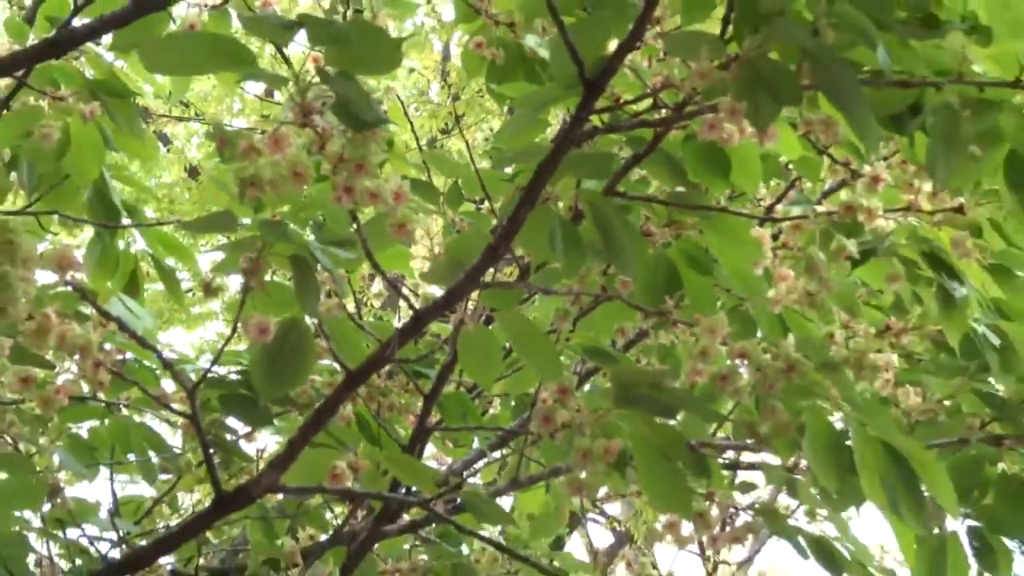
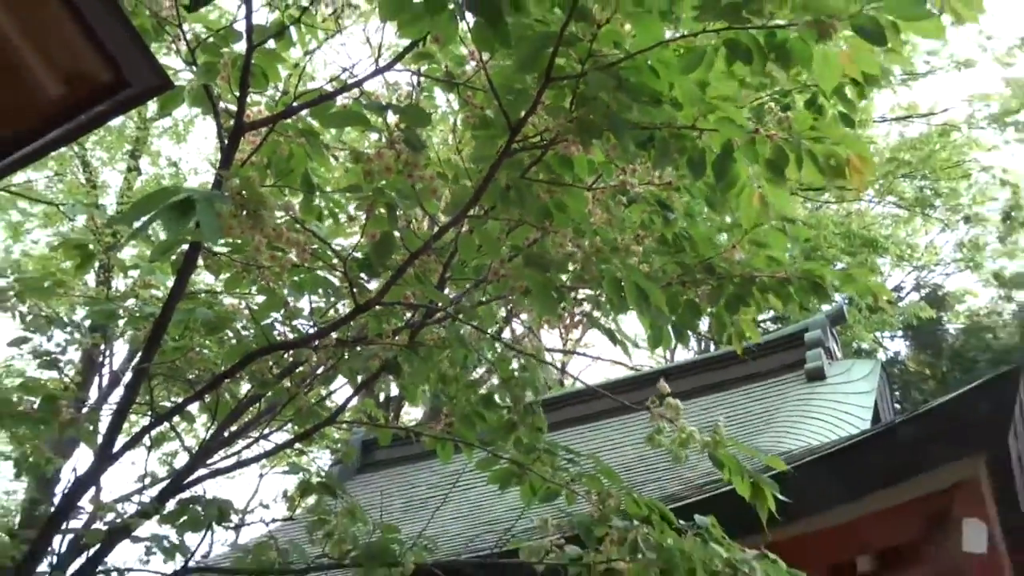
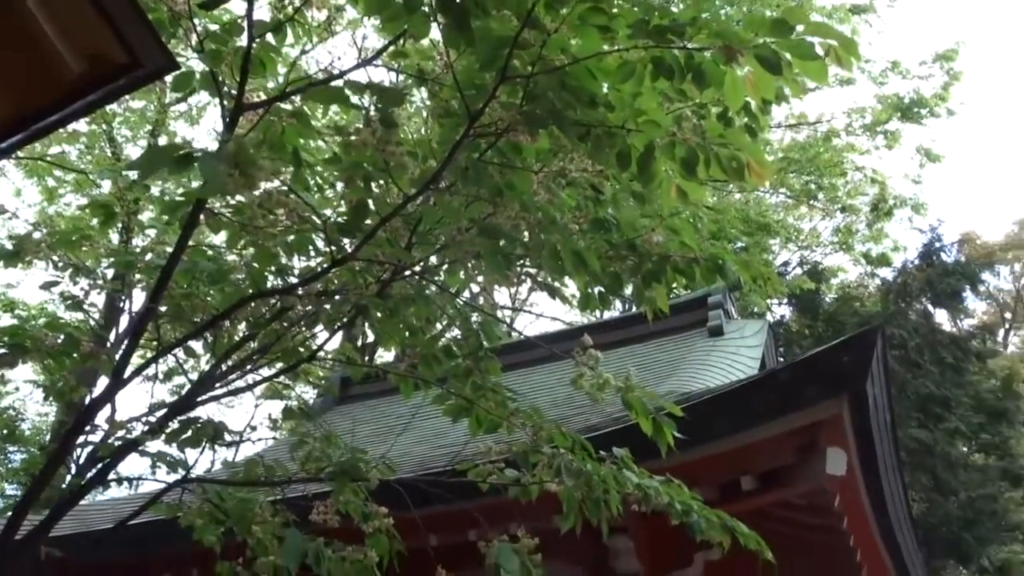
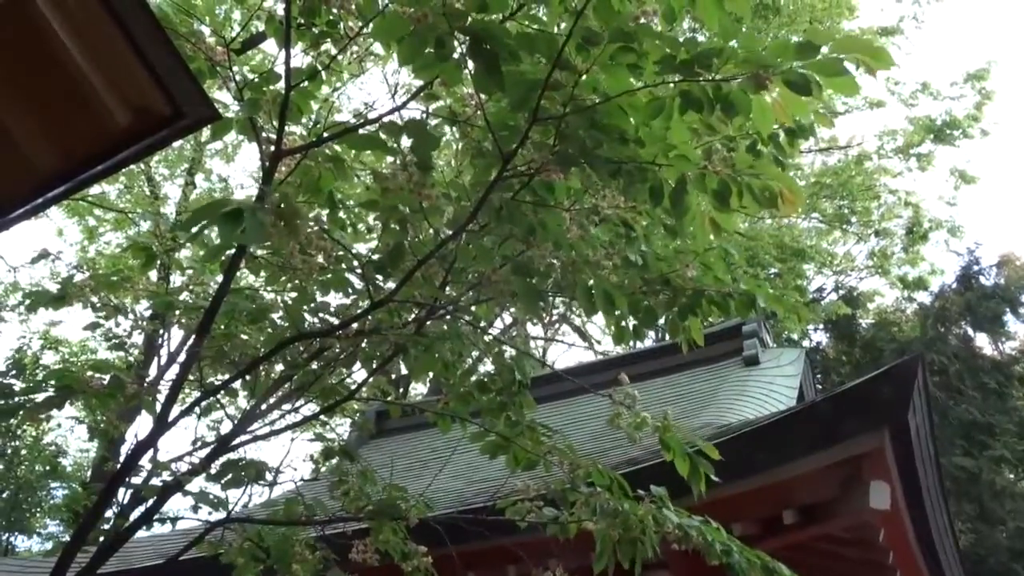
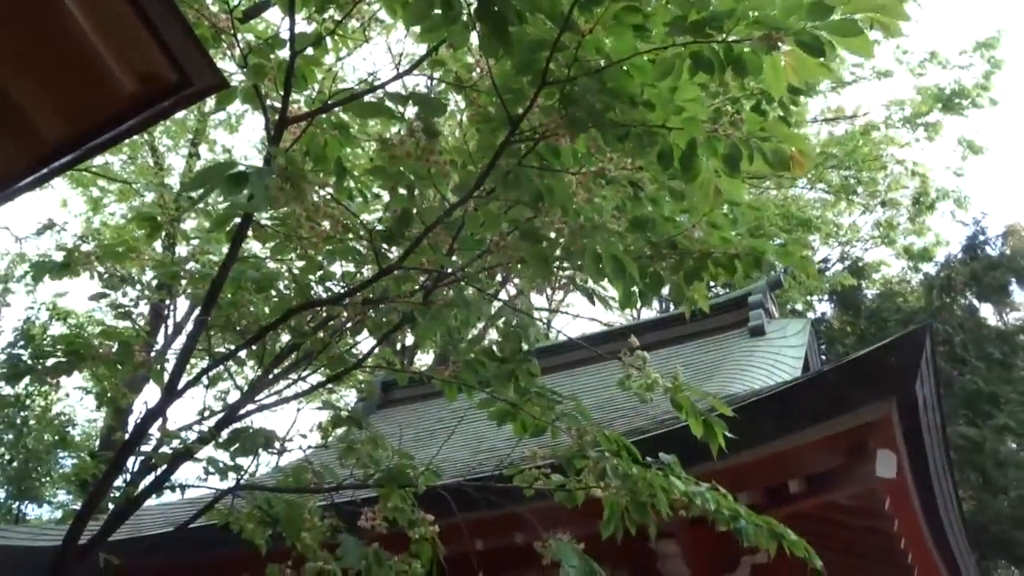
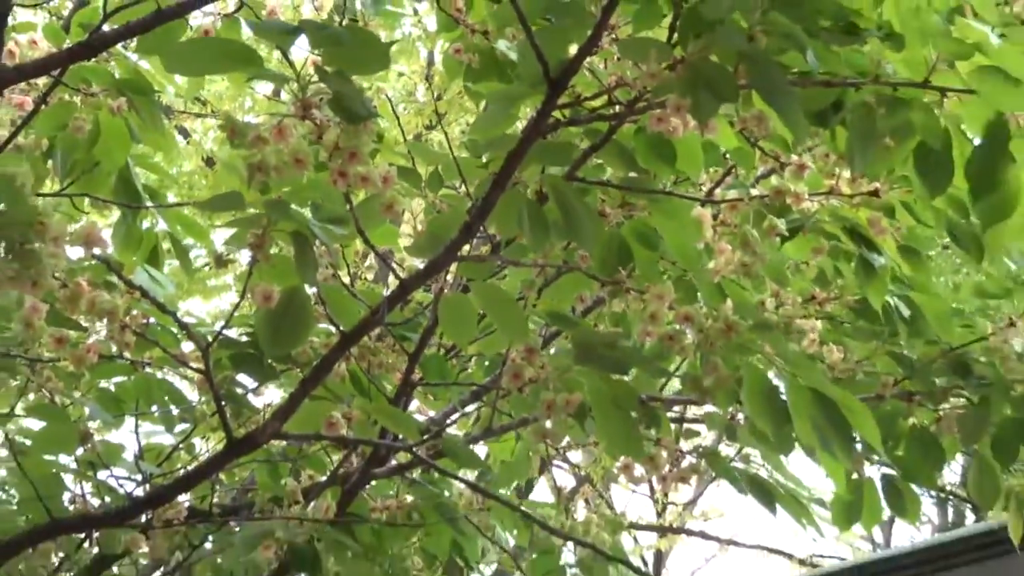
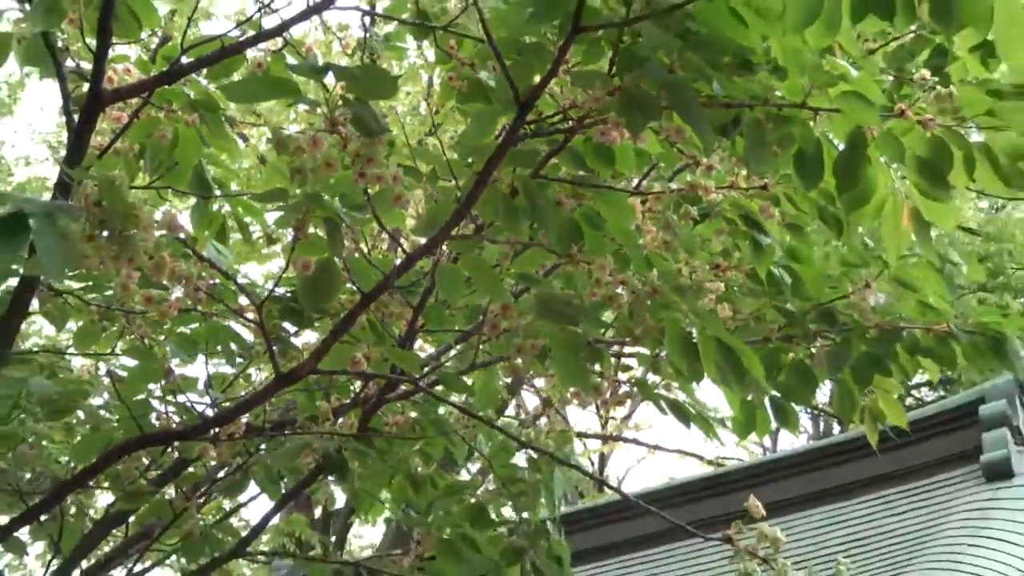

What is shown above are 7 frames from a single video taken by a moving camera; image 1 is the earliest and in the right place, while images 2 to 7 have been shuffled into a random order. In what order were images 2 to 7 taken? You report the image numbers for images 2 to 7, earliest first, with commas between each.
6, 7, 2, 5, 4, 3
